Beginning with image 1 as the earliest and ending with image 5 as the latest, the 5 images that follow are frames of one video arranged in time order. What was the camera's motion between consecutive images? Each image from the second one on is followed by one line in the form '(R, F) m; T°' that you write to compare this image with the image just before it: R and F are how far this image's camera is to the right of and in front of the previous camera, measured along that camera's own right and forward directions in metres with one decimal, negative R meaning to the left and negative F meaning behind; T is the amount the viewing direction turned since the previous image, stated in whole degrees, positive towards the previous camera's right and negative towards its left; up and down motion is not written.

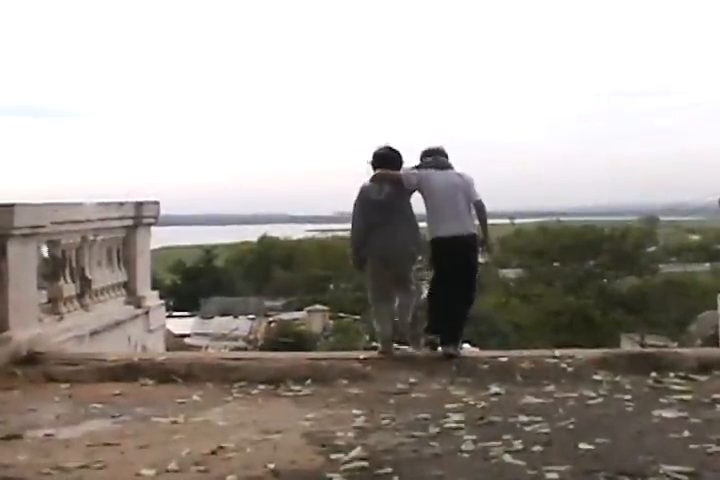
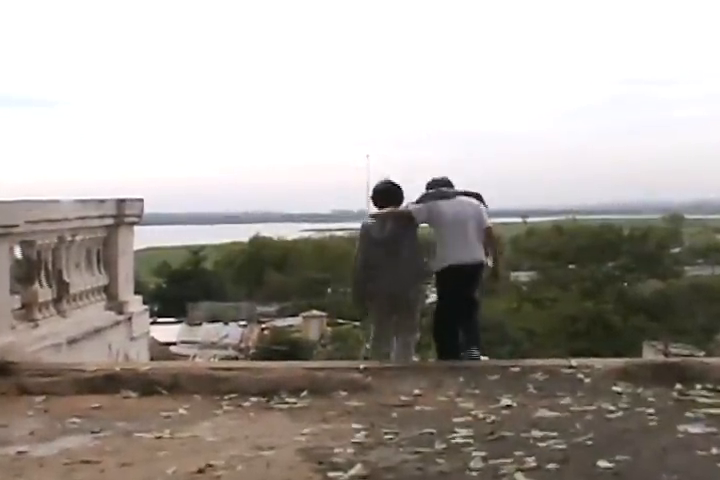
(0.0, +1.2) m; 0°
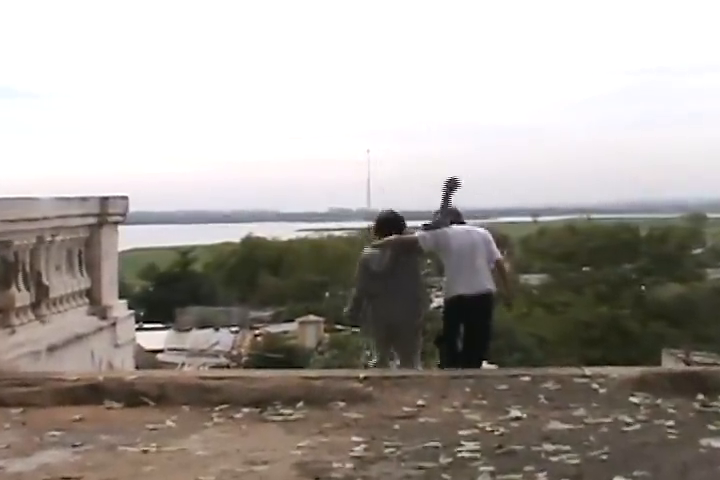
(0.0, +0.9) m; 0°
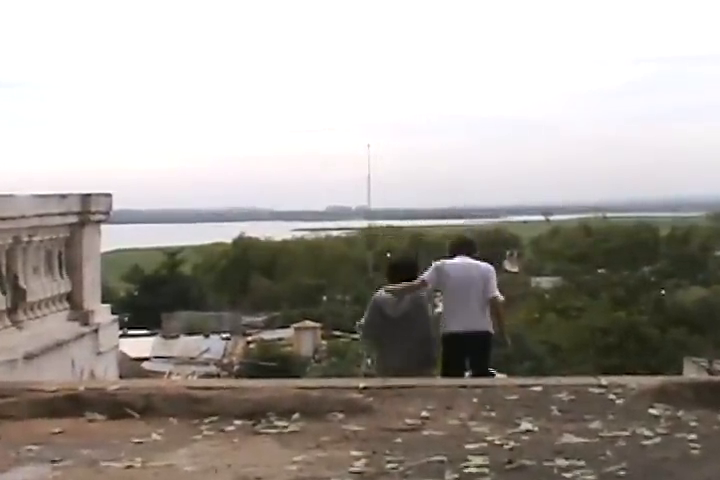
(0.0, +0.9) m; 0°
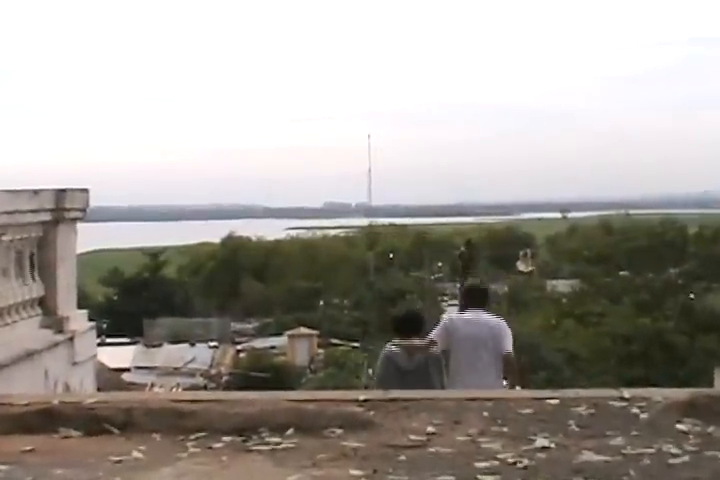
(0.0, +1.1) m; 0°
